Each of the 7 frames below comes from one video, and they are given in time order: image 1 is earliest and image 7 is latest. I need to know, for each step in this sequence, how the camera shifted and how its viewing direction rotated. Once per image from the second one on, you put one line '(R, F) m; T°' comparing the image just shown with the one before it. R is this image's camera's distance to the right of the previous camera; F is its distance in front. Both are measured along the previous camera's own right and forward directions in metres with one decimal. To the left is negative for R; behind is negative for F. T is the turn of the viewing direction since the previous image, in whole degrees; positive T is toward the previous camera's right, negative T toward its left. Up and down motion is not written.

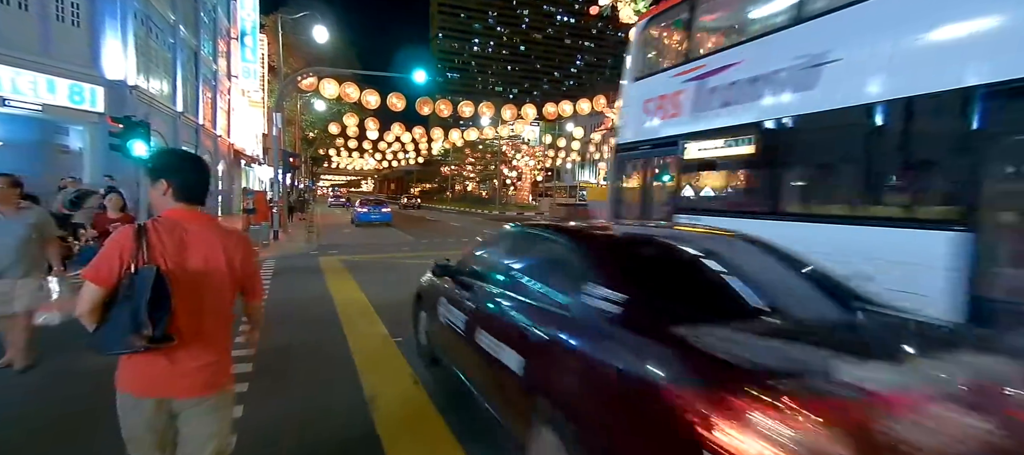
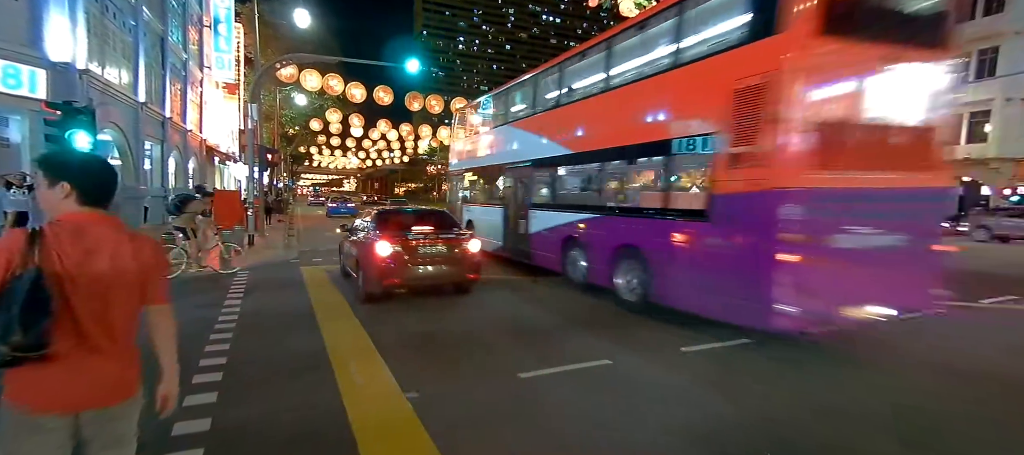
(-0.5, +1.2) m; +2°
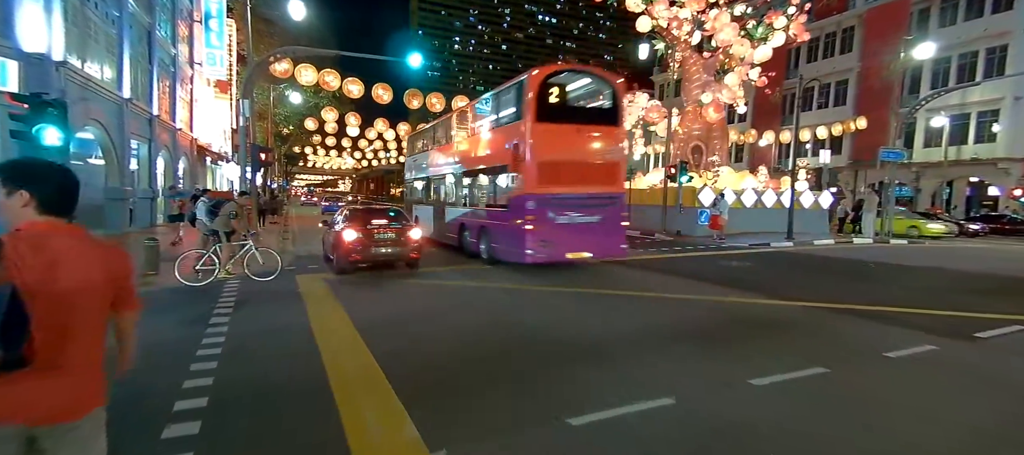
(-0.4, +0.7) m; +1°
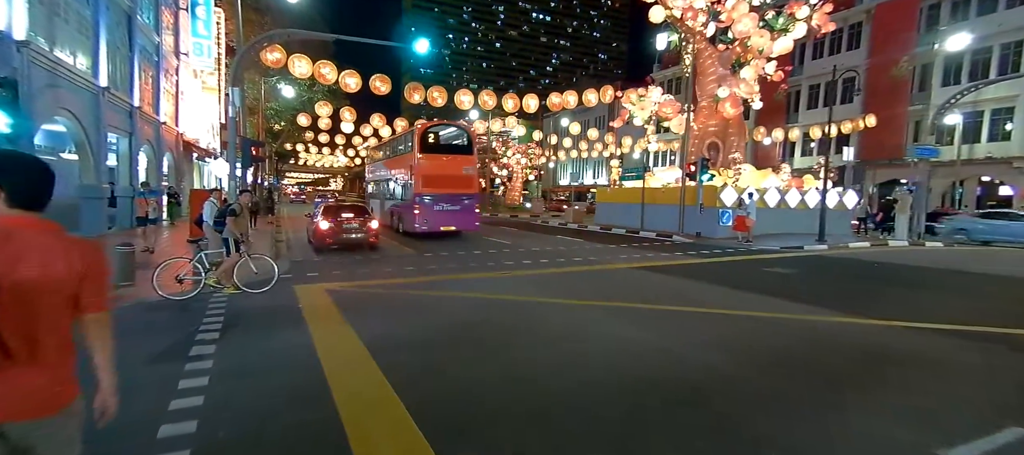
(-0.6, +1.1) m; +1°
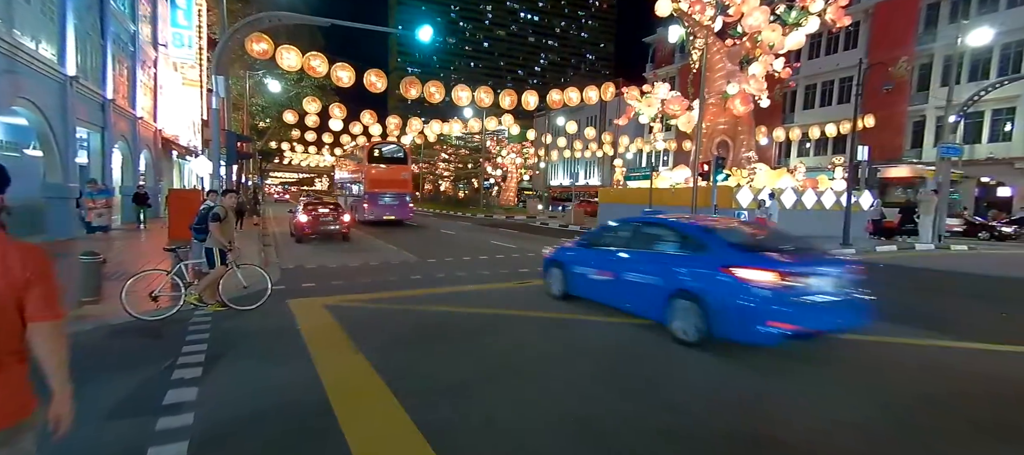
(-0.6, +1.0) m; +2°
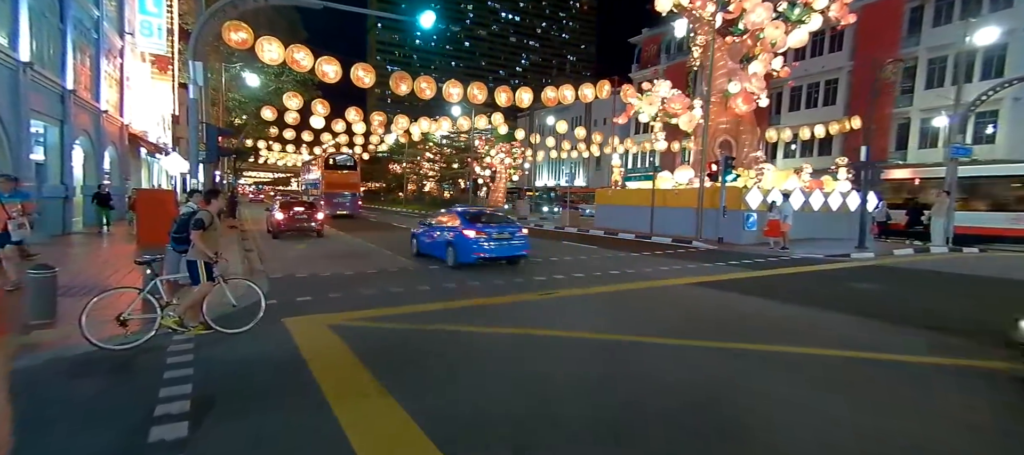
(-0.7, +0.9) m; +3°
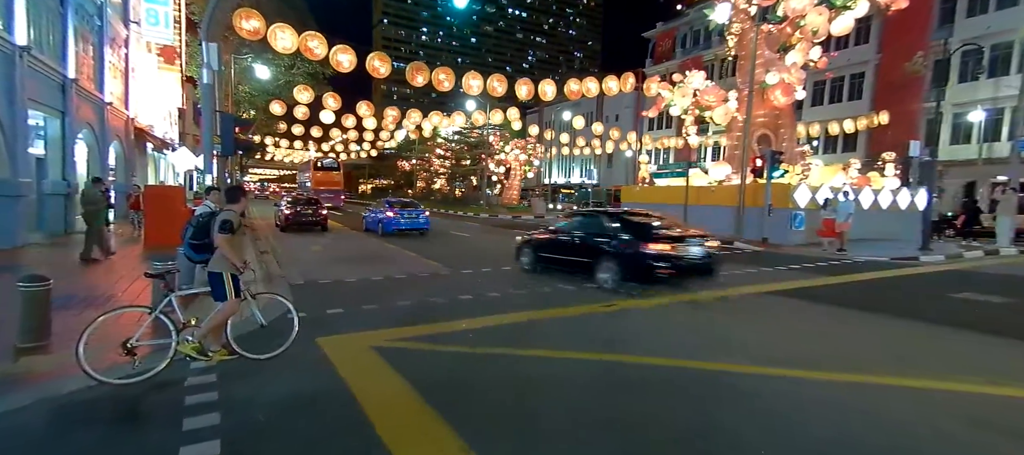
(-0.8, +1.0) m; 0°
